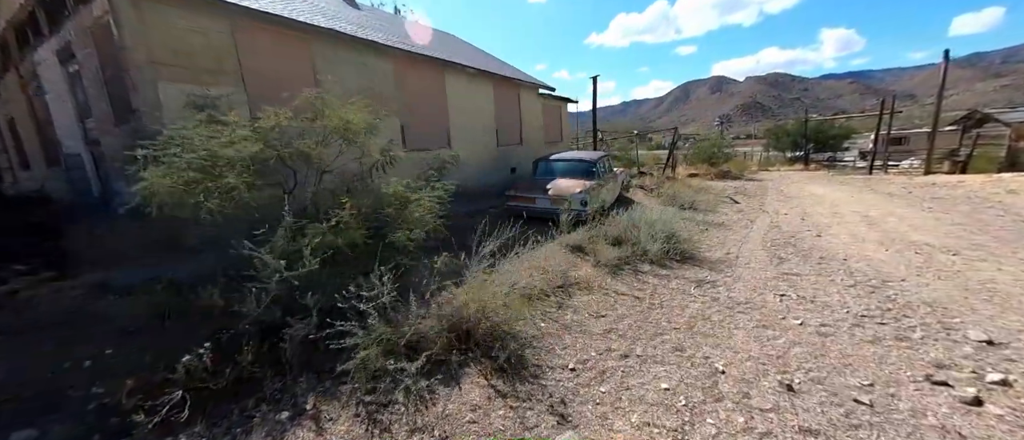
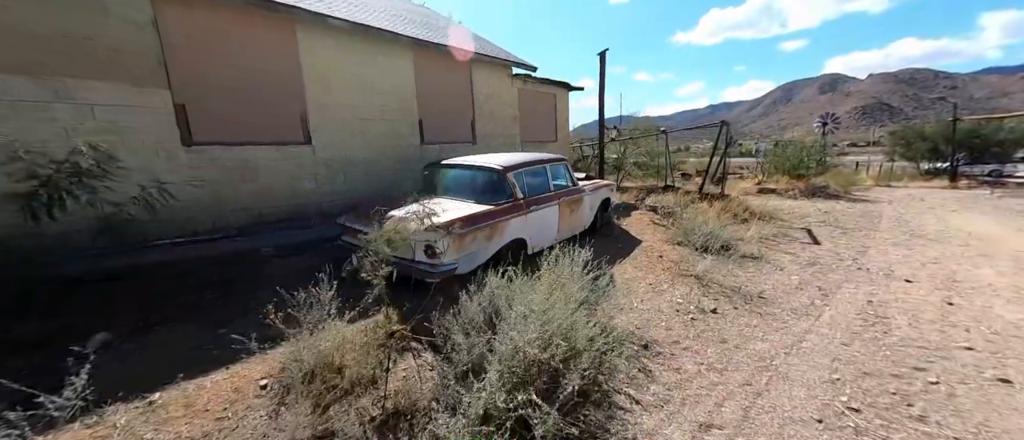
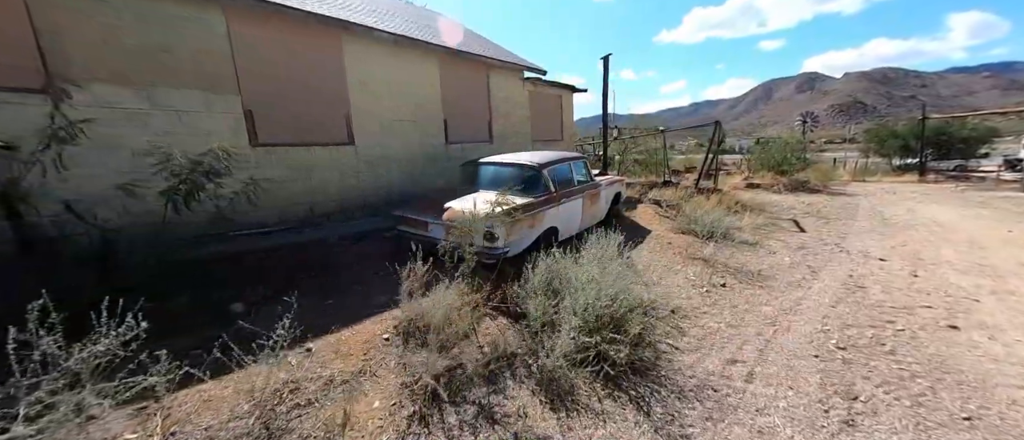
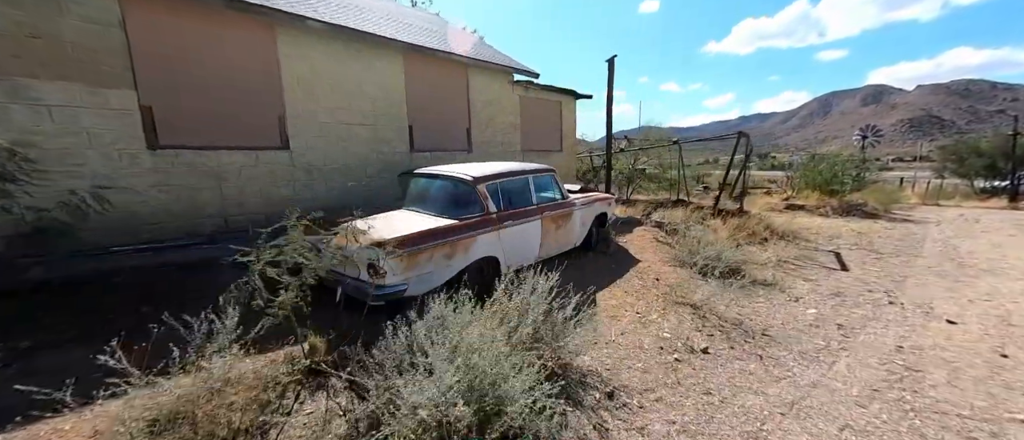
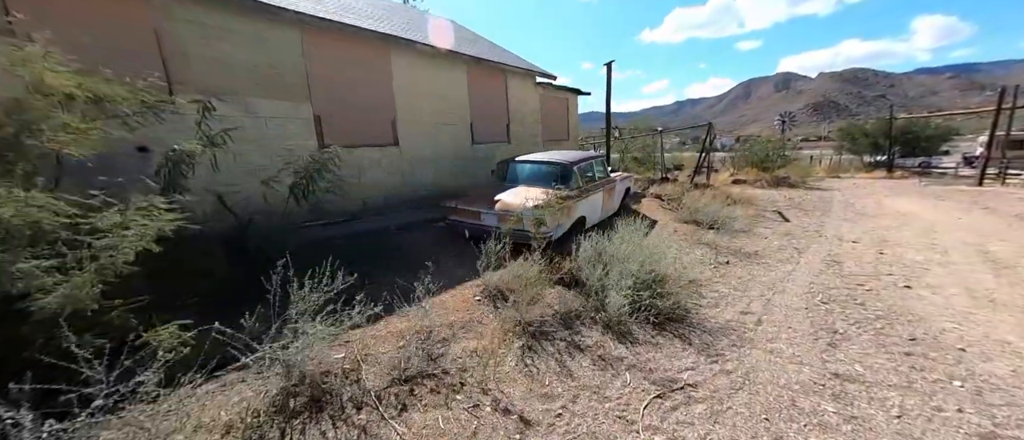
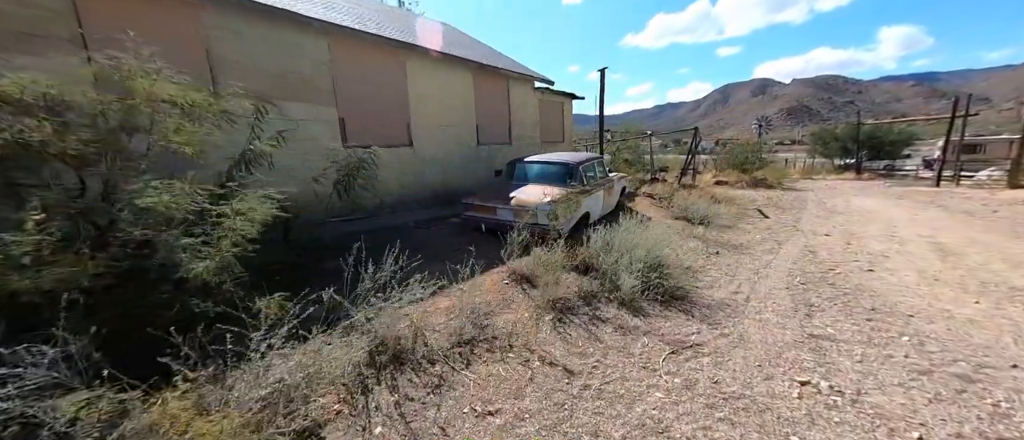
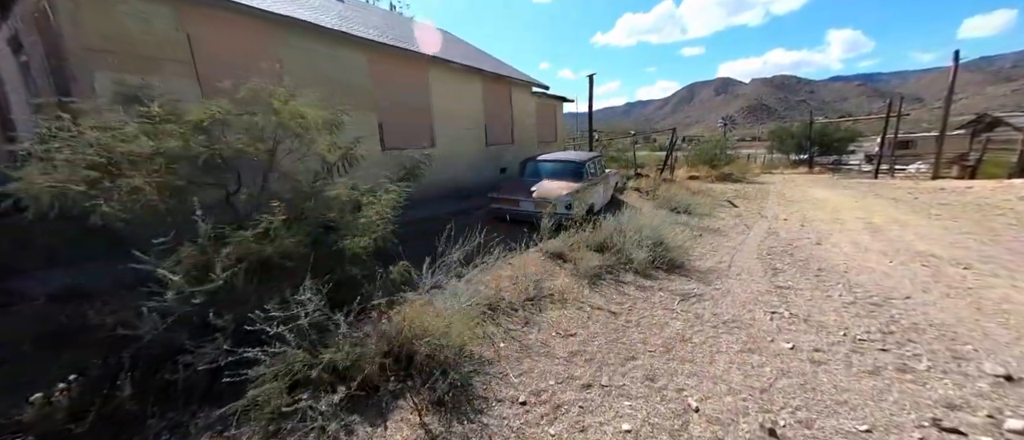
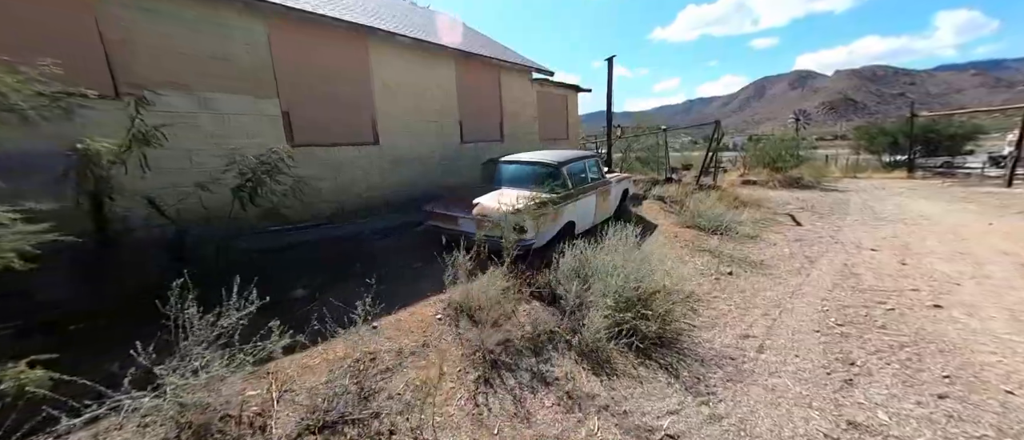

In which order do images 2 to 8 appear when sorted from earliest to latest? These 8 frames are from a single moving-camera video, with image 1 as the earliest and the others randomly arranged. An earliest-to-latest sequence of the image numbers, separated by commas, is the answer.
7, 6, 5, 8, 3, 2, 4
